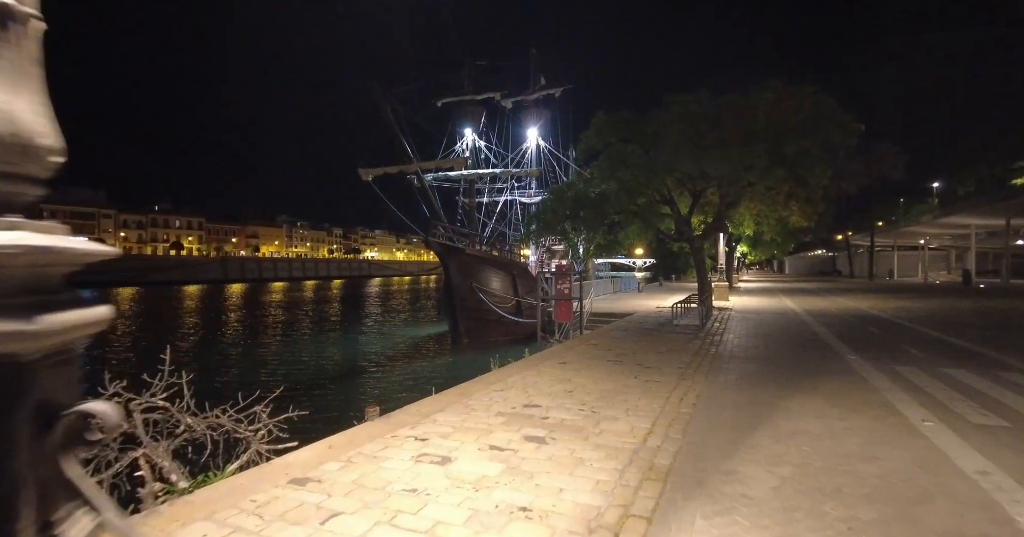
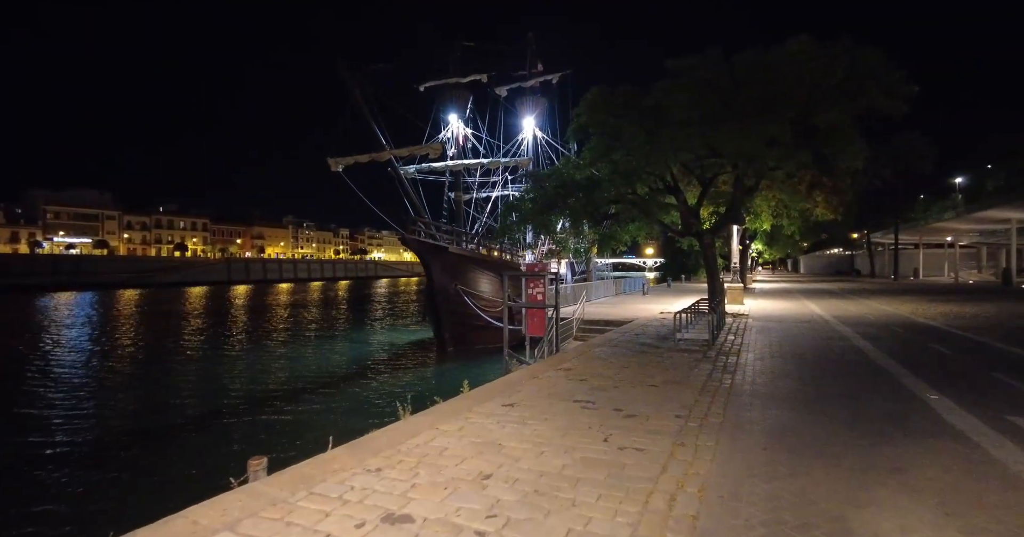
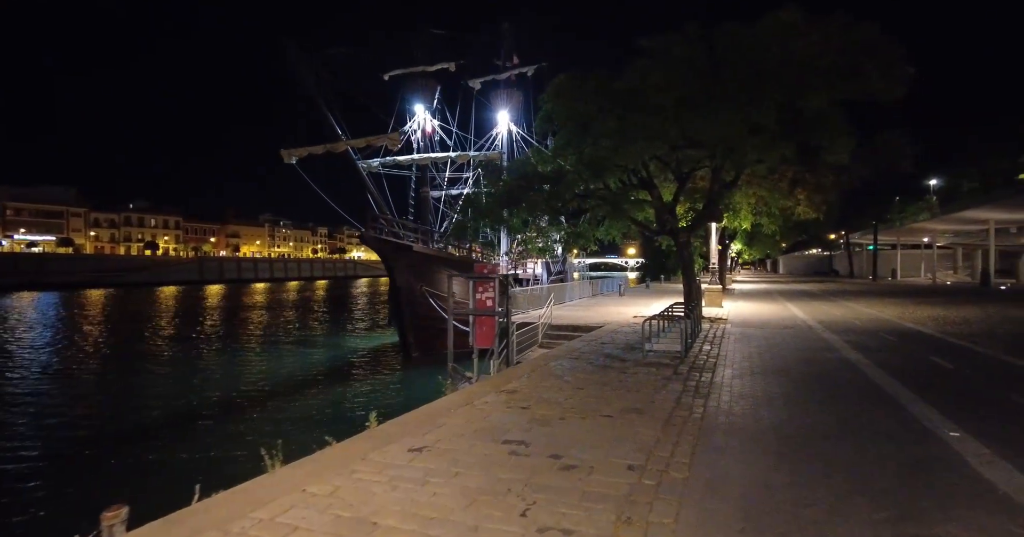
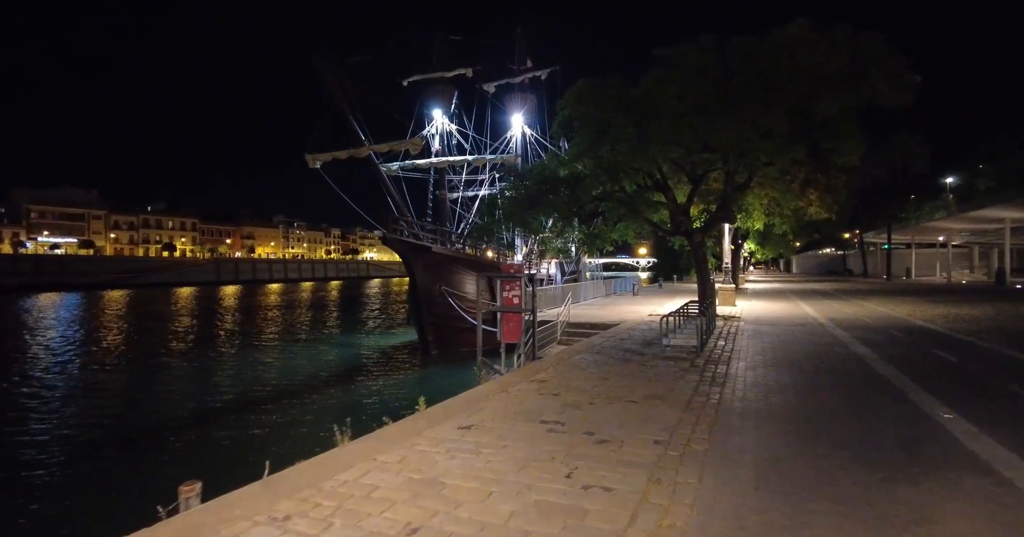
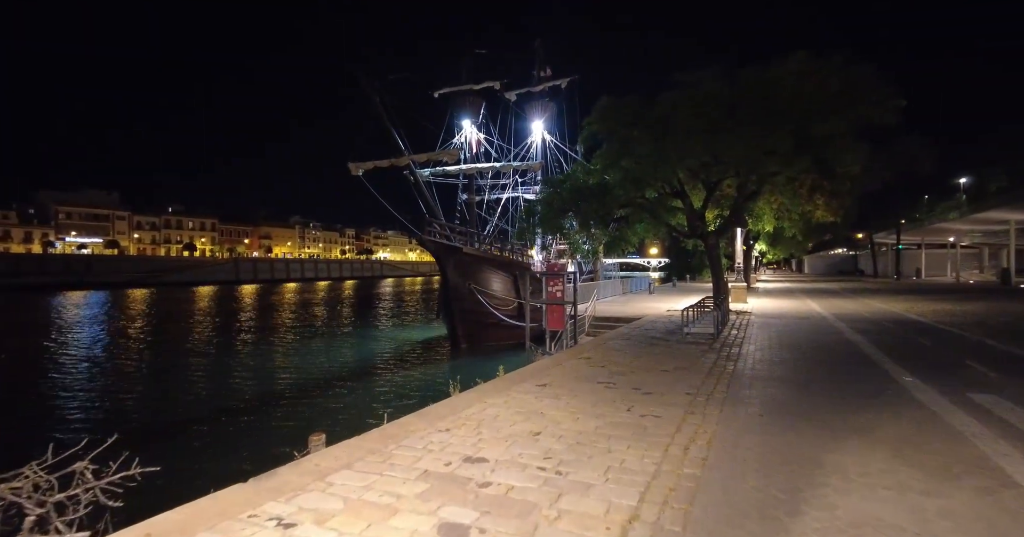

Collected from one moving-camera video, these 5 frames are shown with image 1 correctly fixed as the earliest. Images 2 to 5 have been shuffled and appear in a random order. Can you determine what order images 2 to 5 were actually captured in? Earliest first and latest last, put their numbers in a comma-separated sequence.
5, 2, 4, 3
